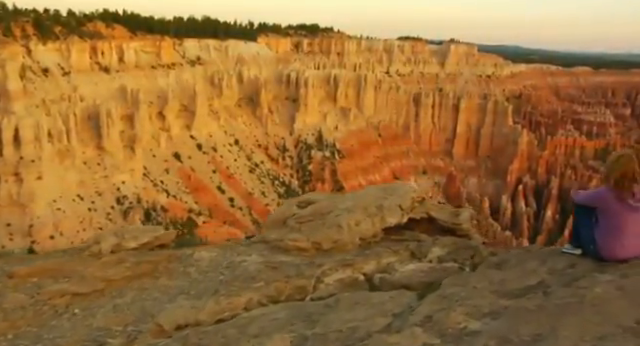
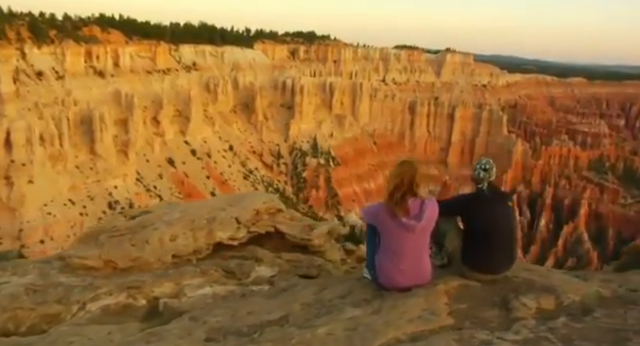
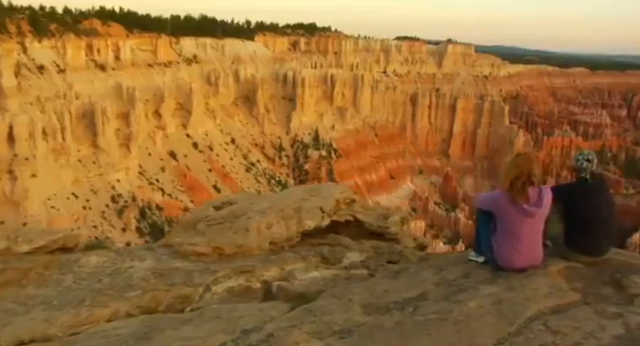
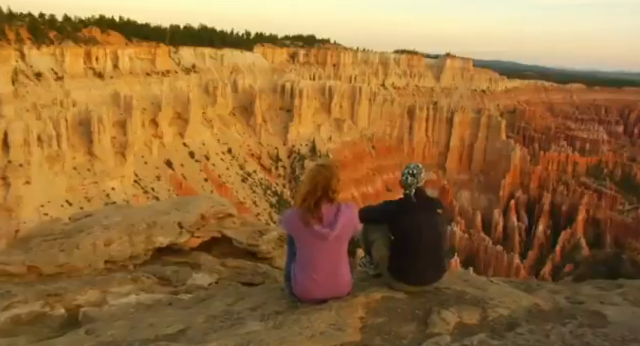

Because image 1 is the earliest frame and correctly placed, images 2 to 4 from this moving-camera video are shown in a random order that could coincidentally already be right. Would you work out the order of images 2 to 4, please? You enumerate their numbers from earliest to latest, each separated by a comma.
3, 2, 4
